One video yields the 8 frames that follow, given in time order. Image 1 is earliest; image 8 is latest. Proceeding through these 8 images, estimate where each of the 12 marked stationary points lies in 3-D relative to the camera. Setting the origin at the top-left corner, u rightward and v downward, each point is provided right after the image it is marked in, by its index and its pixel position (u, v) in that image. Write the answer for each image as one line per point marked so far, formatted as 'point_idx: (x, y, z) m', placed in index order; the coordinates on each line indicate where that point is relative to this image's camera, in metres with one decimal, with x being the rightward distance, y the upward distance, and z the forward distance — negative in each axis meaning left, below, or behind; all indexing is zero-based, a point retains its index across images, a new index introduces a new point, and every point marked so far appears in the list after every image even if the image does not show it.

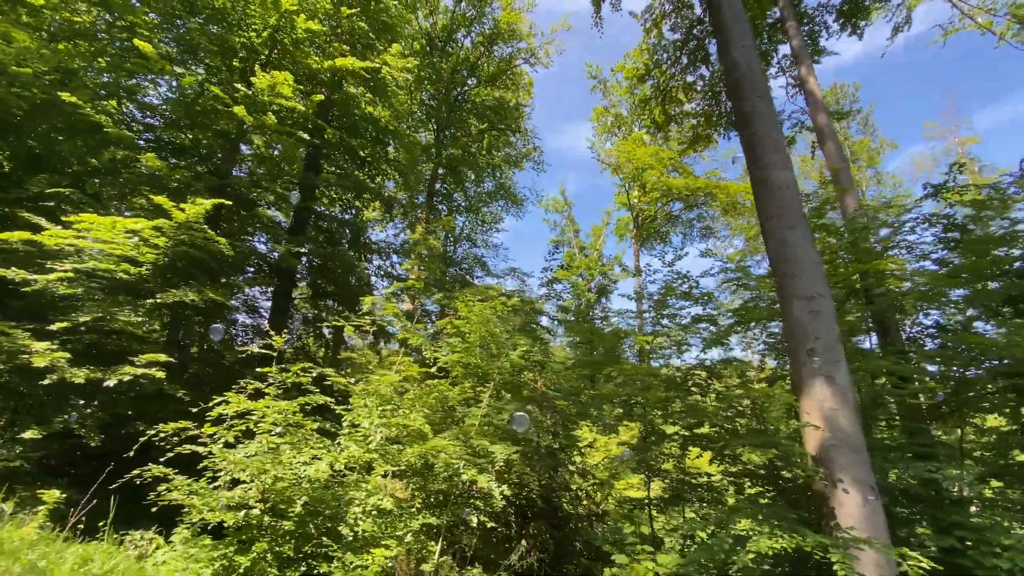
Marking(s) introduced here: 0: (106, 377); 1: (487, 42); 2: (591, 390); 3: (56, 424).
0: (-4.1, -0.9, +5.0) m
1: (-0.9, +8.2, +16.0) m
2: (+0.9, -1.2, +5.5) m
3: (-4.5, -1.3, +4.8) m
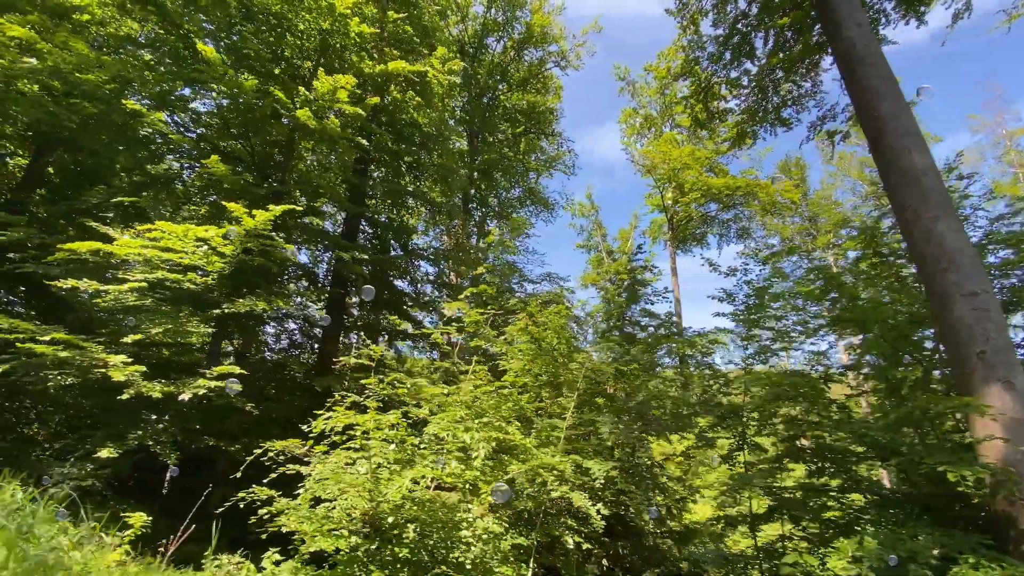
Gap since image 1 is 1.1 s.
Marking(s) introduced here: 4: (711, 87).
0: (-3.3, -1.0, +4.8) m
1: (+0.1, +7.9, +15.8) m
2: (+1.7, -1.2, +5.1) m
3: (-3.7, -1.5, +4.6) m
4: (+4.7, +4.9, +11.9) m
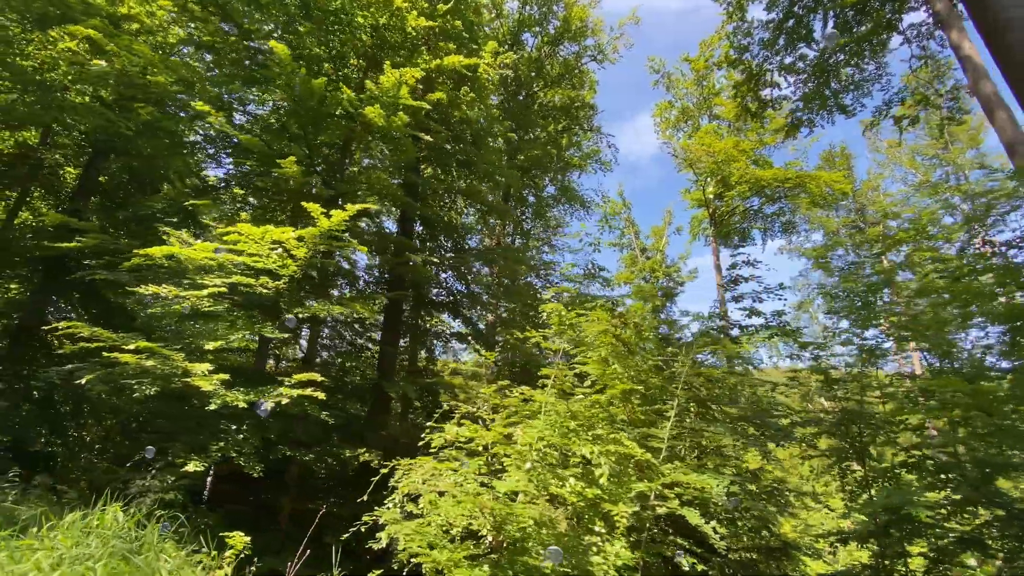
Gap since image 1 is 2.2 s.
0: (-2.4, -1.1, +4.6) m
1: (+1.3, +8.0, +15.5) m
2: (+2.6, -1.1, +4.8) m
3: (-2.8, -1.5, +4.5) m
4: (+5.8, +4.9, +11.4) m
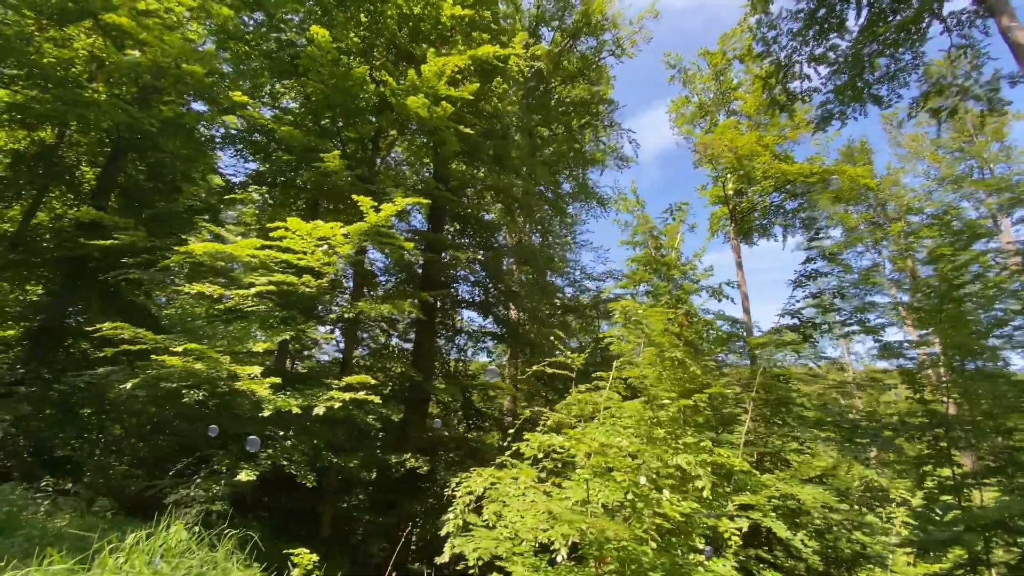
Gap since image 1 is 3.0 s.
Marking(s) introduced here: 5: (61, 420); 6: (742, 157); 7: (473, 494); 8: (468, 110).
0: (-1.9, -1.1, +4.4) m
1: (+1.9, +8.0, +15.2) m
2: (+3.1, -1.1, +4.5) m
3: (-2.3, -1.5, +4.3) m
4: (+6.3, +5.0, +11.1) m
5: (-6.9, -2.0, +7.5) m
6: (+7.2, +4.1, +15.2) m
7: (-0.3, -1.7, +4.0) m
8: (-0.8, +3.1, +8.2) m
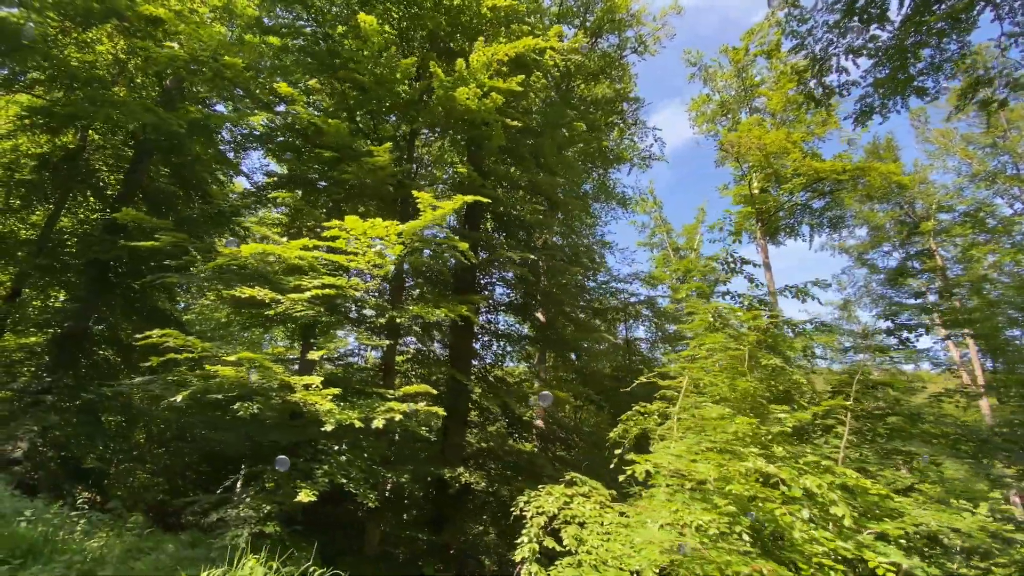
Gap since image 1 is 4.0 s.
0: (-1.3, -1.1, +4.1) m
1: (+2.5, +7.9, +14.9) m
2: (+3.7, -1.1, +4.1) m
3: (-1.7, -1.5, +4.0) m
4: (+6.9, +5.0, +10.7) m
5: (-6.3, -2.1, +7.2) m
6: (+7.9, +4.1, +14.8) m
7: (+0.3, -1.7, +3.7) m
8: (-0.2, +3.0, +7.9) m
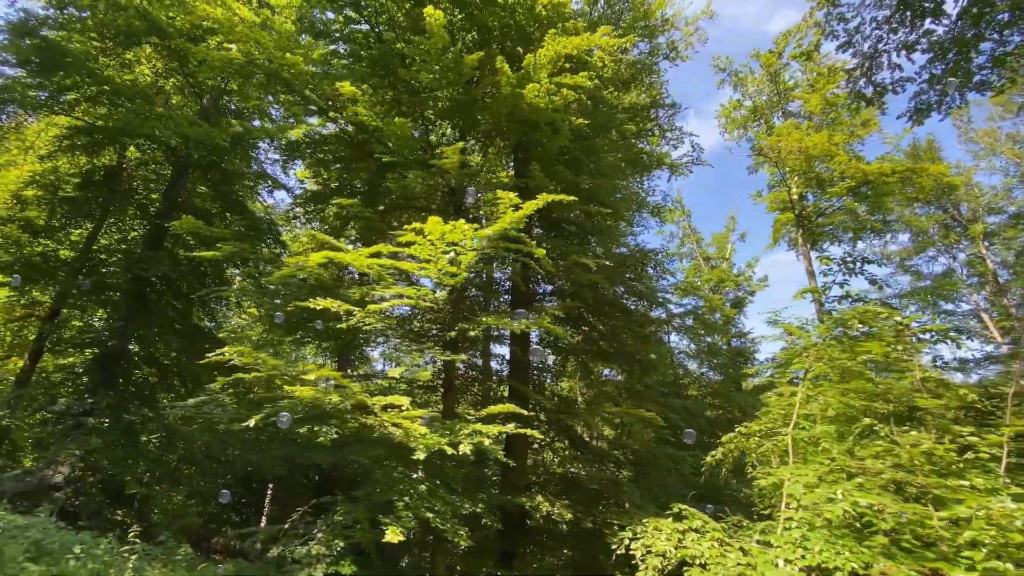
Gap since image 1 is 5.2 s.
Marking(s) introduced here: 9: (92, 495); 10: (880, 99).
0: (-0.6, -1.2, +3.7) m
1: (+3.4, +7.6, +14.7) m
2: (+4.4, -1.1, +3.6) m
3: (-1.0, -1.6, +3.6) m
4: (+7.8, +4.9, +10.2) m
5: (-5.4, -2.3, +7.0) m
6: (+8.9, +3.8, +14.2) m
7: (+1.0, -1.7, +3.2) m
8: (+0.6, +2.8, +7.6) m
9: (-5.7, -2.8, +6.6) m
10: (+8.7, +4.6, +11.1) m
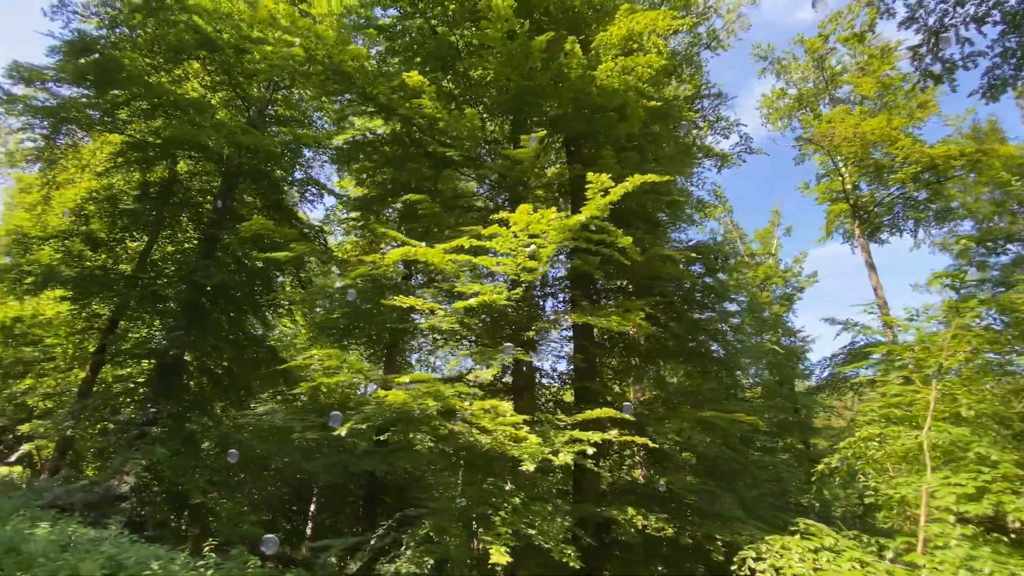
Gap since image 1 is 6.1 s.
0: (+0.1, -1.1, +3.4) m
1: (+4.5, +7.6, +14.2) m
2: (+5.1, -0.9, +3.0) m
3: (-0.3, -1.6, +3.3) m
4: (+8.6, +5.1, +9.5) m
5: (-4.6, -2.5, +6.9) m
6: (+10.0, +4.0, +13.4) m
7: (+1.6, -1.7, +2.8) m
8: (+1.4, +2.9, +7.3) m
9: (-4.8, -3.0, +6.6) m
10: (+9.6, +4.8, +10.3) m
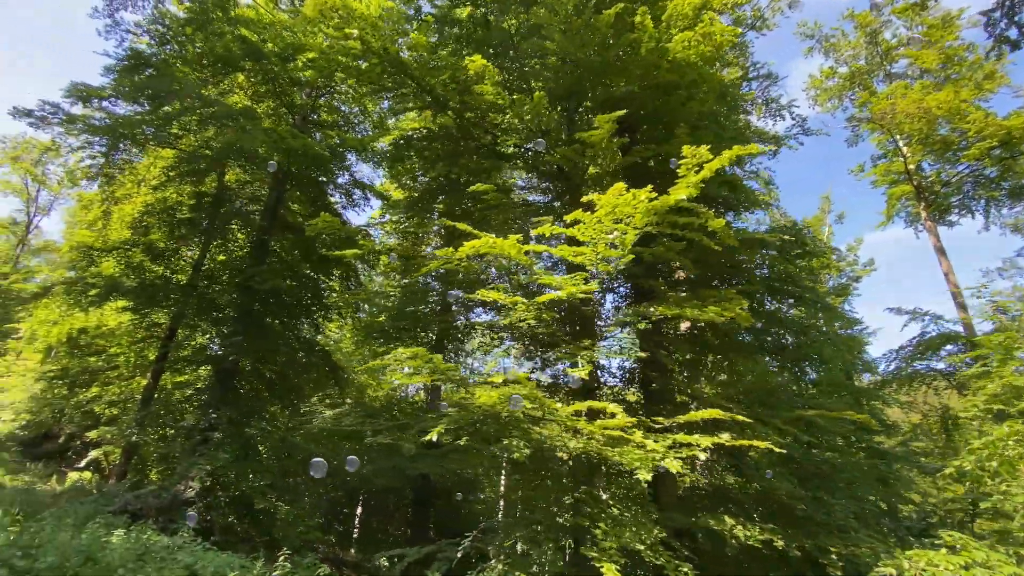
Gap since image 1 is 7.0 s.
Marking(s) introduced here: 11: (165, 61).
0: (+0.7, -1.1, +3.1) m
1: (+5.5, +7.8, +13.7) m
2: (+5.6, -0.7, +2.4) m
3: (+0.3, -1.5, +3.1) m
4: (+9.4, +5.4, +8.7) m
5: (-3.7, -2.6, +7.0) m
6: (+11.0, +4.4, +12.5) m
7: (+2.2, -1.6, +2.5) m
8: (+2.1, +3.0, +7.0) m
9: (-4.0, -3.0, +6.7) m
10: (+10.4, +5.2, +9.4) m
11: (-6.0, +3.9, +8.4) m
